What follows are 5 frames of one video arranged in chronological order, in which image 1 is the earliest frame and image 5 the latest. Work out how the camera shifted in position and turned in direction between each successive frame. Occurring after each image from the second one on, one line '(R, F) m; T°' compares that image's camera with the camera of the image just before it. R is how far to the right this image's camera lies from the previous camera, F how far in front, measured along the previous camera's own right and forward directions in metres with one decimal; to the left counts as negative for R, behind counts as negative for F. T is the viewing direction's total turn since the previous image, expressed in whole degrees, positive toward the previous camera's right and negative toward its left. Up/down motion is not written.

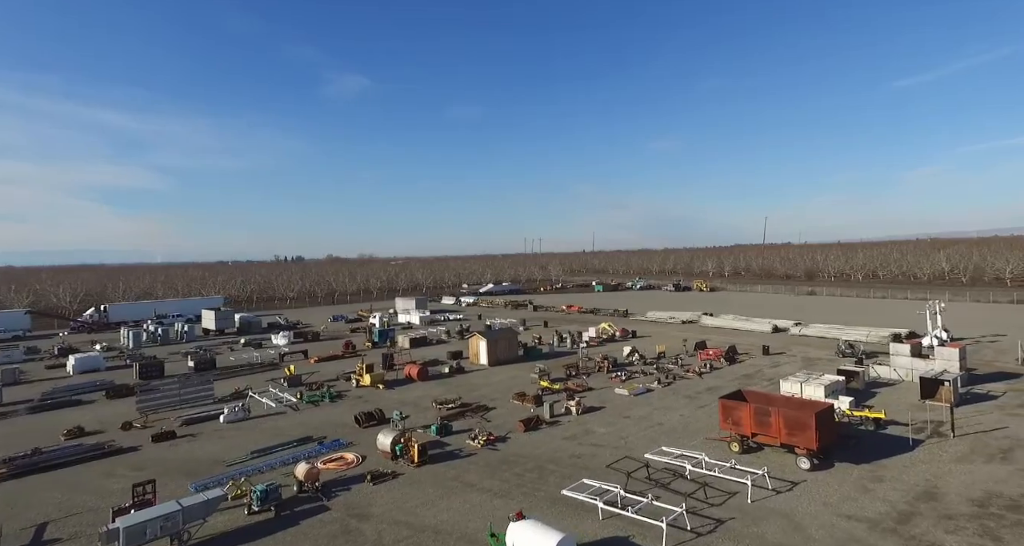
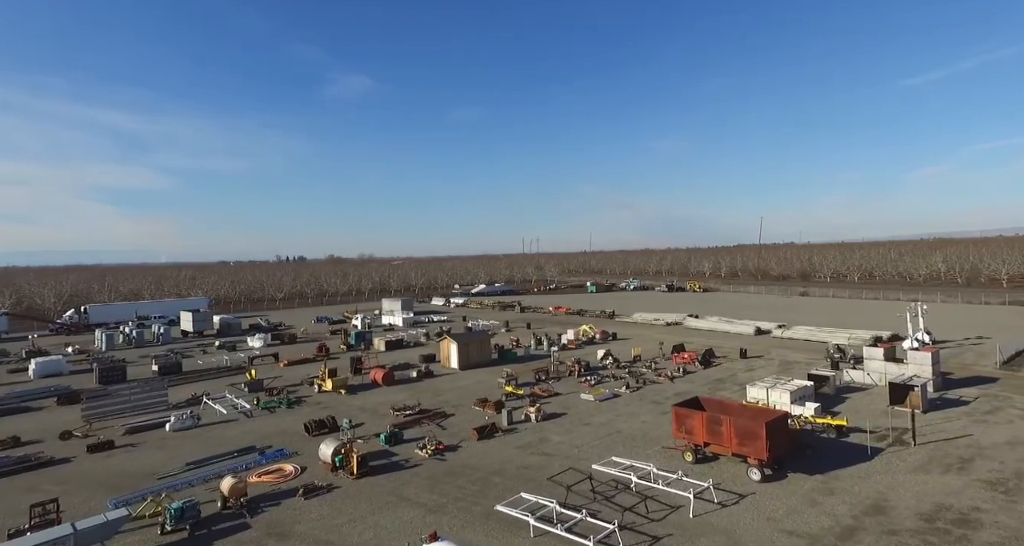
(+1.4, +0.4) m; 0°
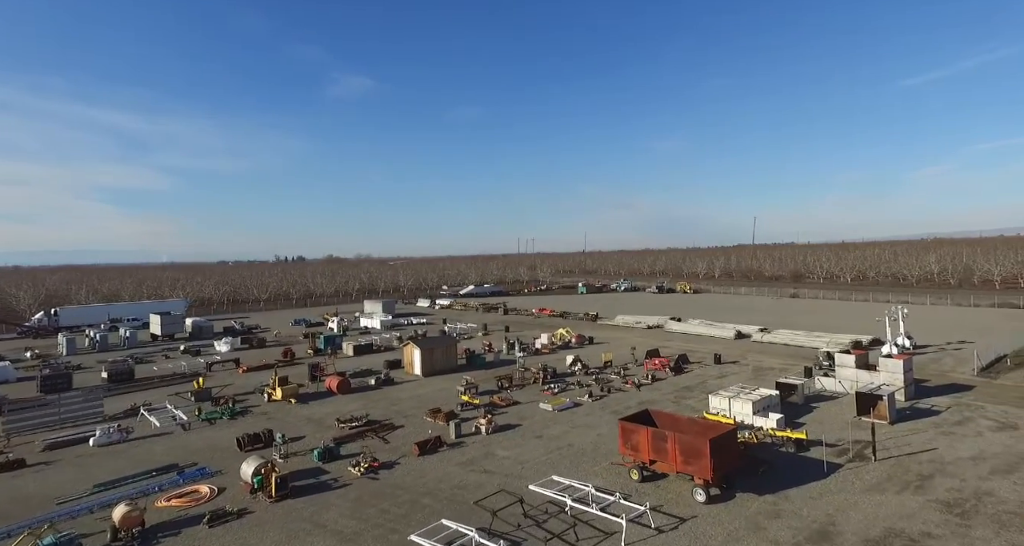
(+1.5, +0.8) m; 0°
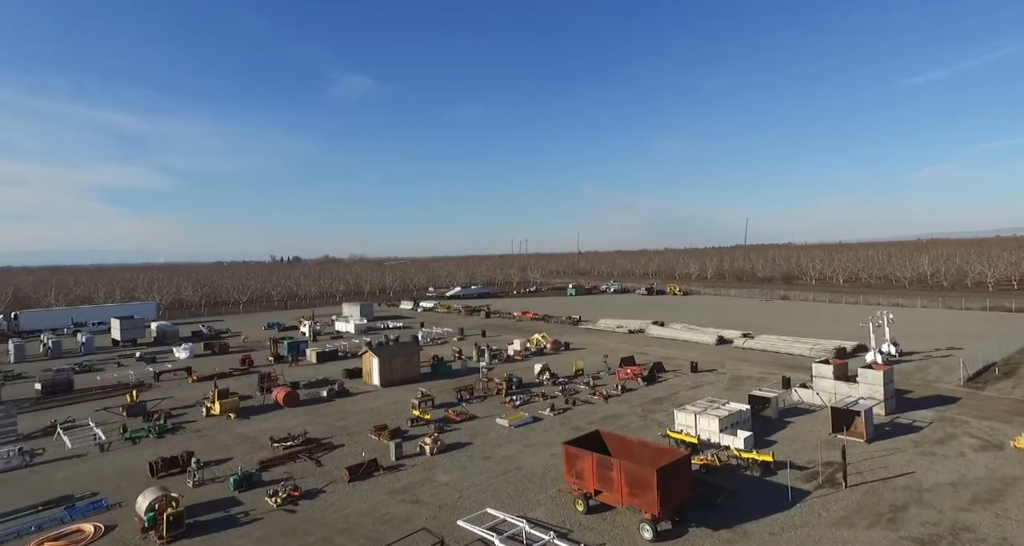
(+1.4, +1.5) m; 0°
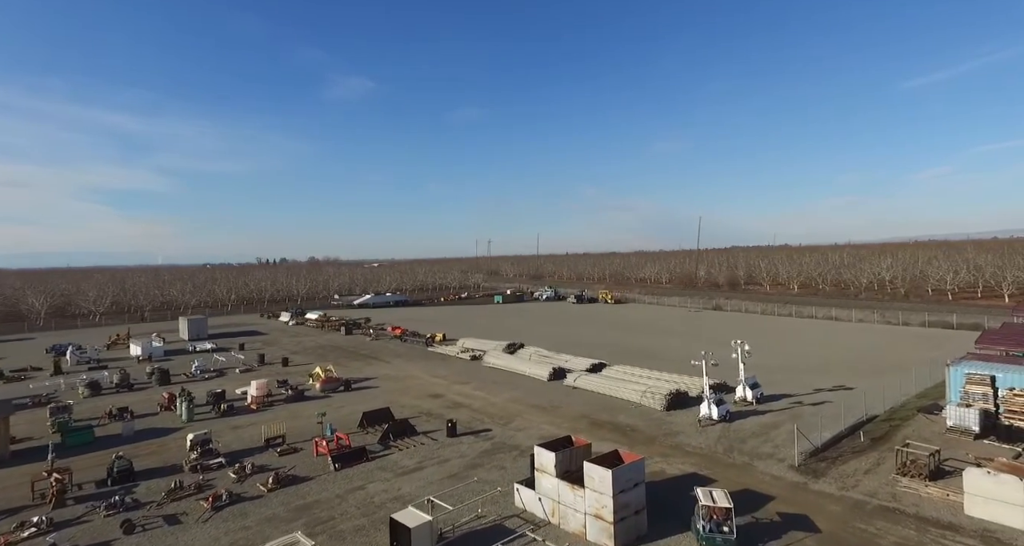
(+11.1, +9.1) m; +1°
